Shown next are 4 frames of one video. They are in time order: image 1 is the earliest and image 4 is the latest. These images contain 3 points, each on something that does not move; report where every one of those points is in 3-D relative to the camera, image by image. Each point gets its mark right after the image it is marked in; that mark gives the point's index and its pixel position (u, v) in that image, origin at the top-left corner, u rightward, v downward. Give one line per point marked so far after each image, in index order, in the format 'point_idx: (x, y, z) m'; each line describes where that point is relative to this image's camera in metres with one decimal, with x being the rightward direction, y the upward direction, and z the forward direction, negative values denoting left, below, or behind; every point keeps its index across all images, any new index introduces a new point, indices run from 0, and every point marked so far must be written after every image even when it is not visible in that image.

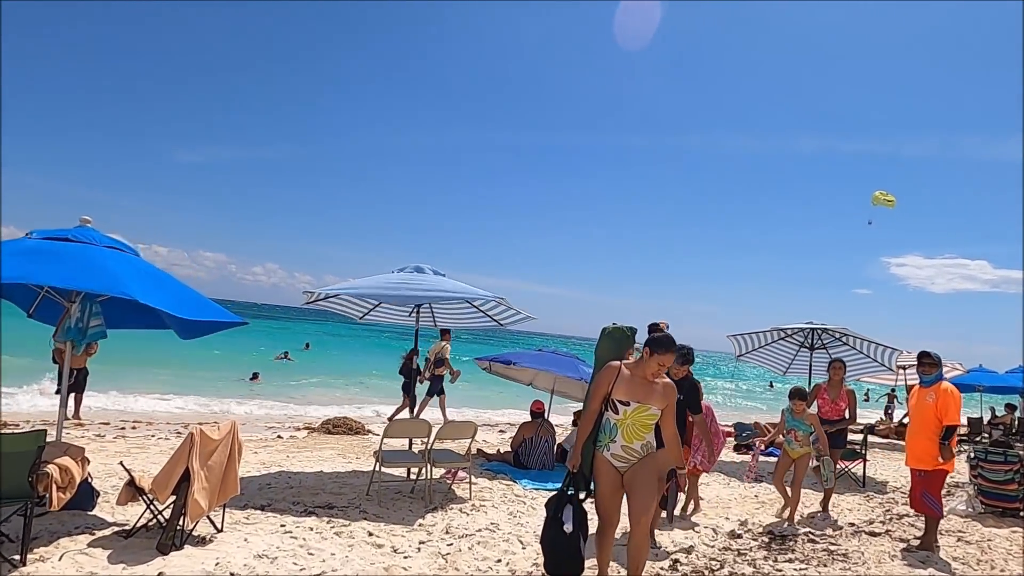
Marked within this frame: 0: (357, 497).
0: (-1.5, -2.0, +5.8) m
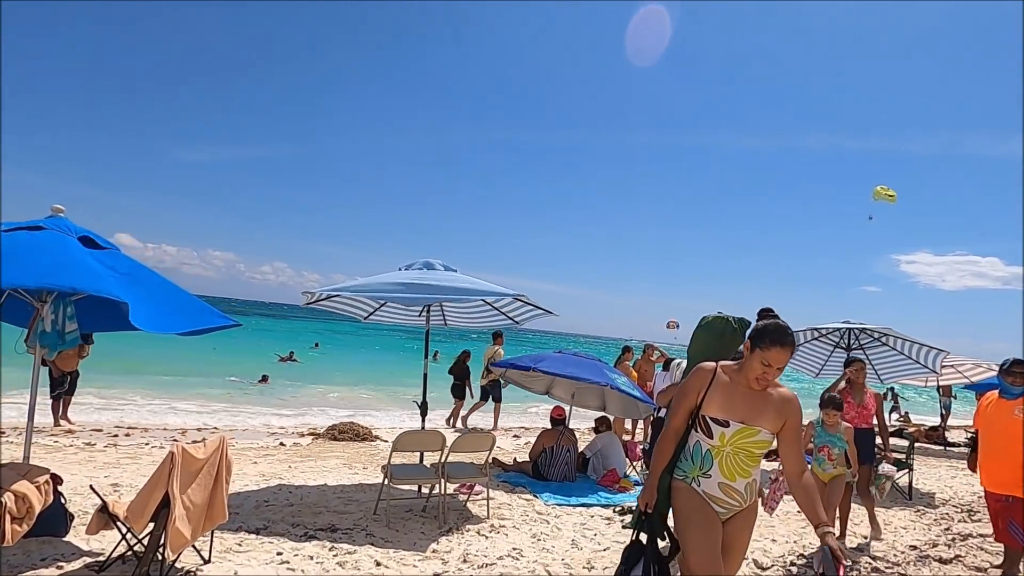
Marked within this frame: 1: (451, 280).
0: (-1.3, -2.0, +5.2) m
1: (-0.7, +0.1, +6.6) m
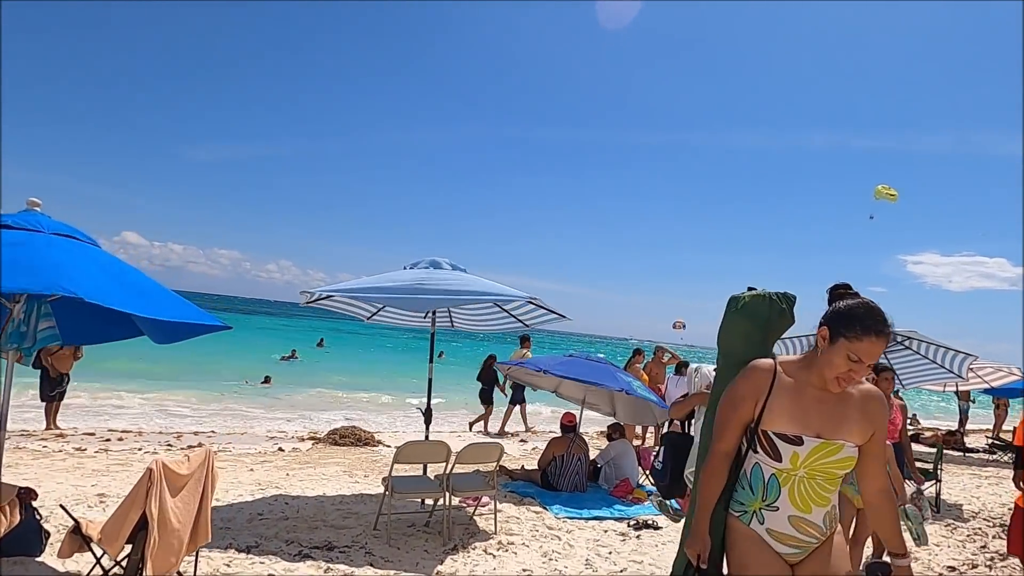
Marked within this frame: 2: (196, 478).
0: (-1.2, -2.0, +4.9) m
1: (-0.6, +0.1, +6.2) m
2: (-1.9, -1.1, +3.6) m
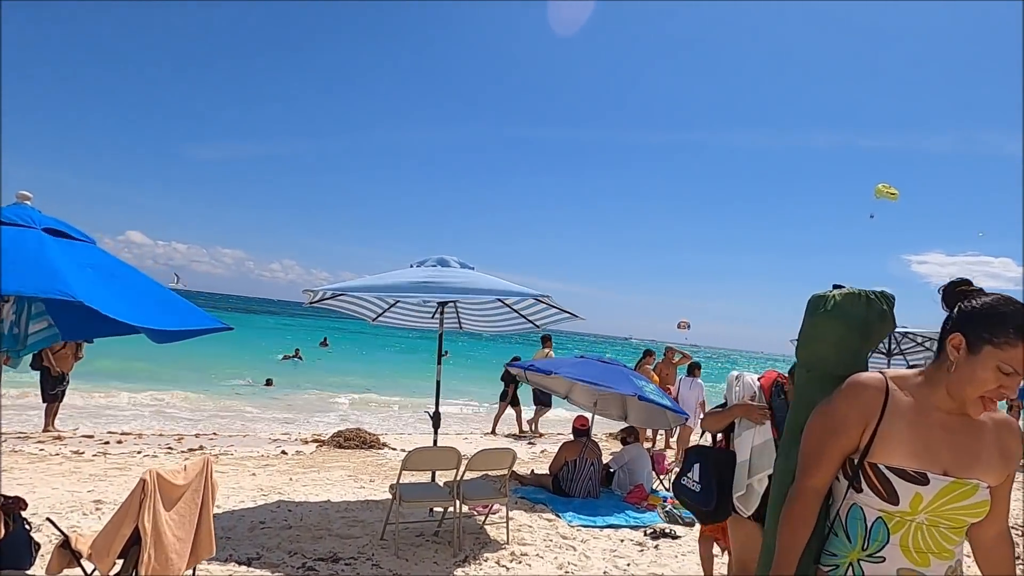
0: (-1.1, -1.9, +4.7) m
1: (-0.4, +0.1, +6.0) m
2: (-1.8, -1.1, +3.4) m
